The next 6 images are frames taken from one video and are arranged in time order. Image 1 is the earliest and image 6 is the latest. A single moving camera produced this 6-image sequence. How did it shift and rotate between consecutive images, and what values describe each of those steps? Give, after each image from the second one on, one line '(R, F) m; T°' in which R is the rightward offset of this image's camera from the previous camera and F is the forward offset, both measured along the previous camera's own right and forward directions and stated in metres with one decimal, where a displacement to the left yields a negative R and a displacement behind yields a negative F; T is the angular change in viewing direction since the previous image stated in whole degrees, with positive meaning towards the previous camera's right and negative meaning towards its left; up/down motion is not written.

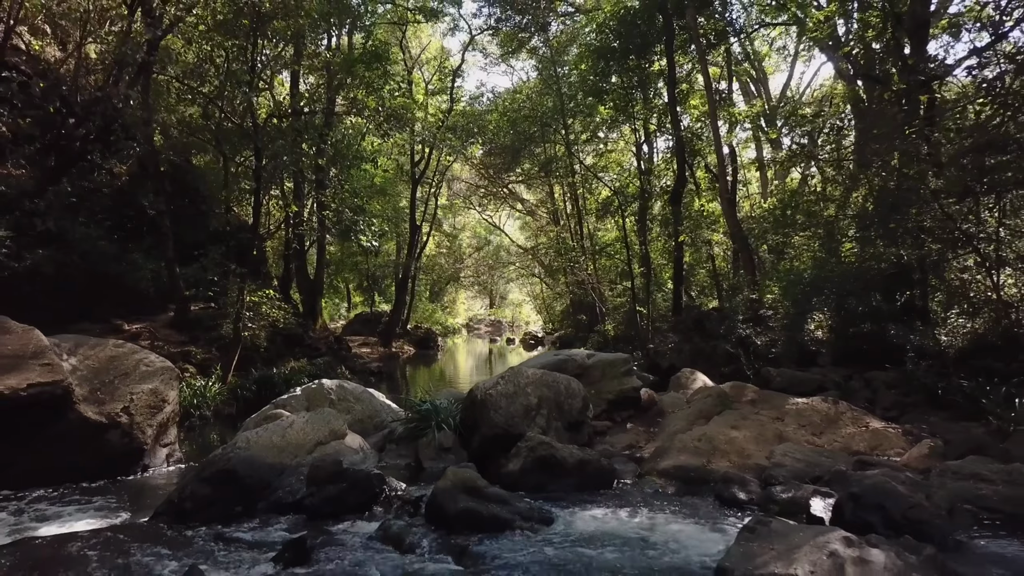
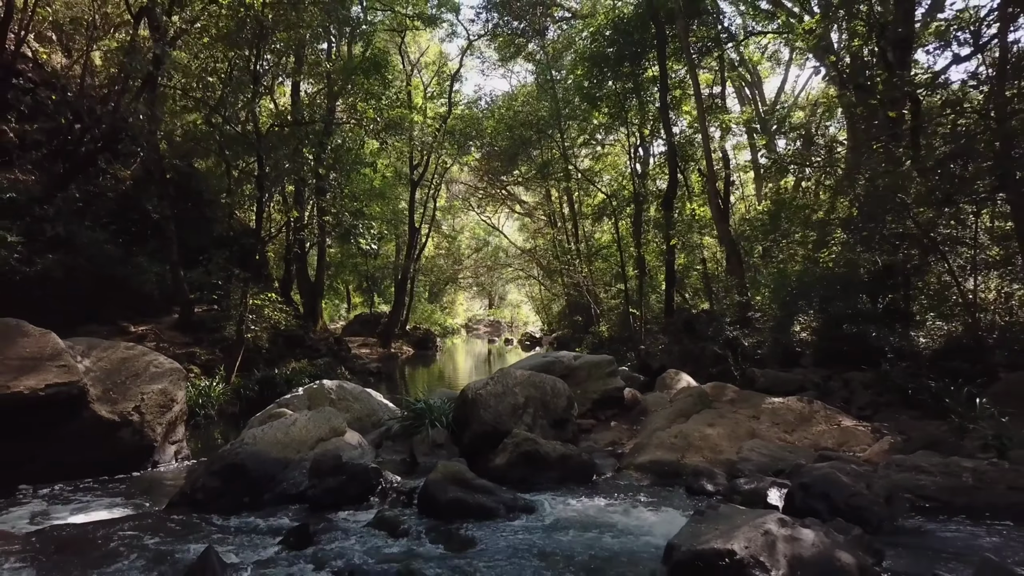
(+0.1, -0.4) m; 0°
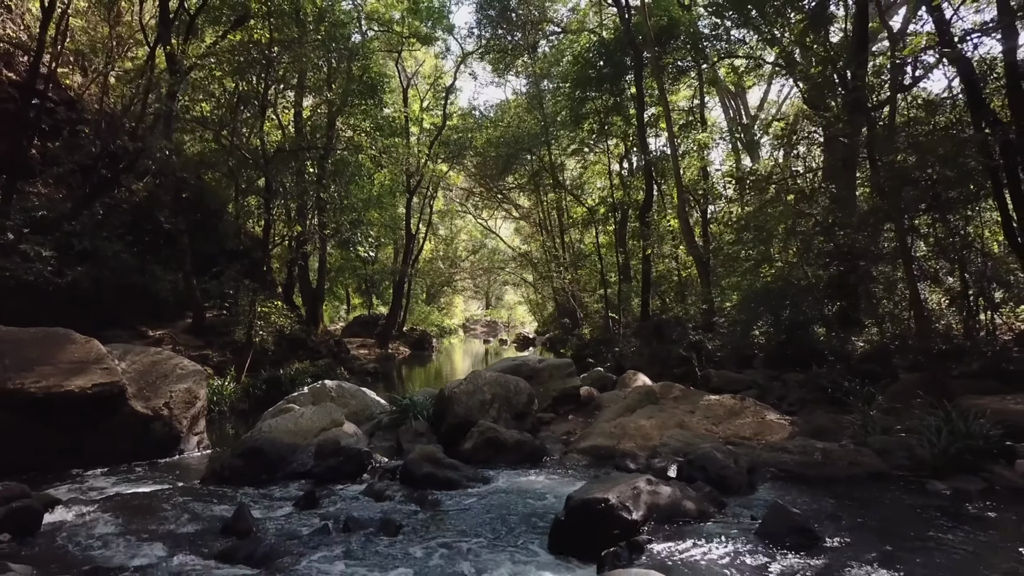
(+0.3, -1.4) m; 0°
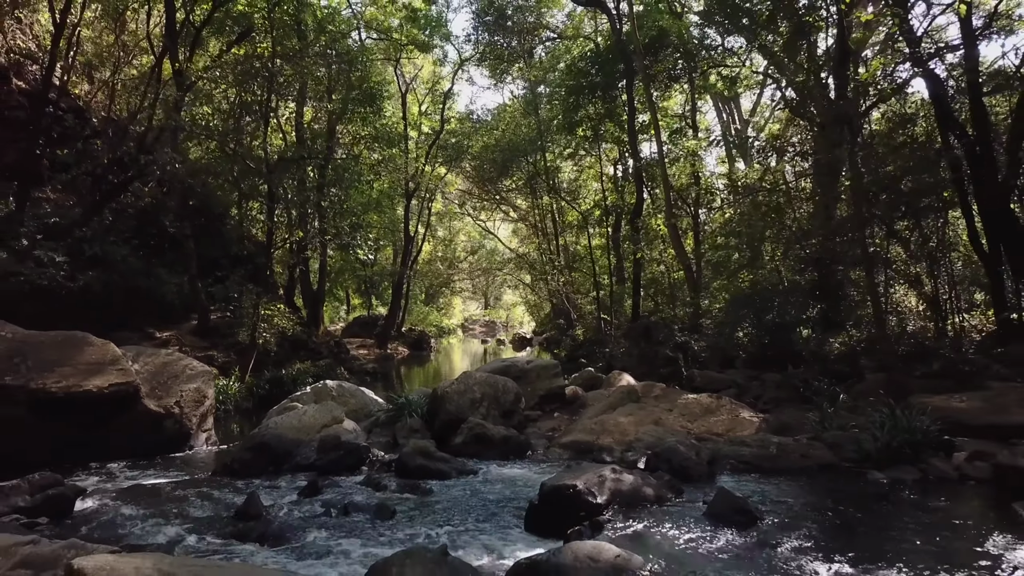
(+0.1, -0.6) m; 0°
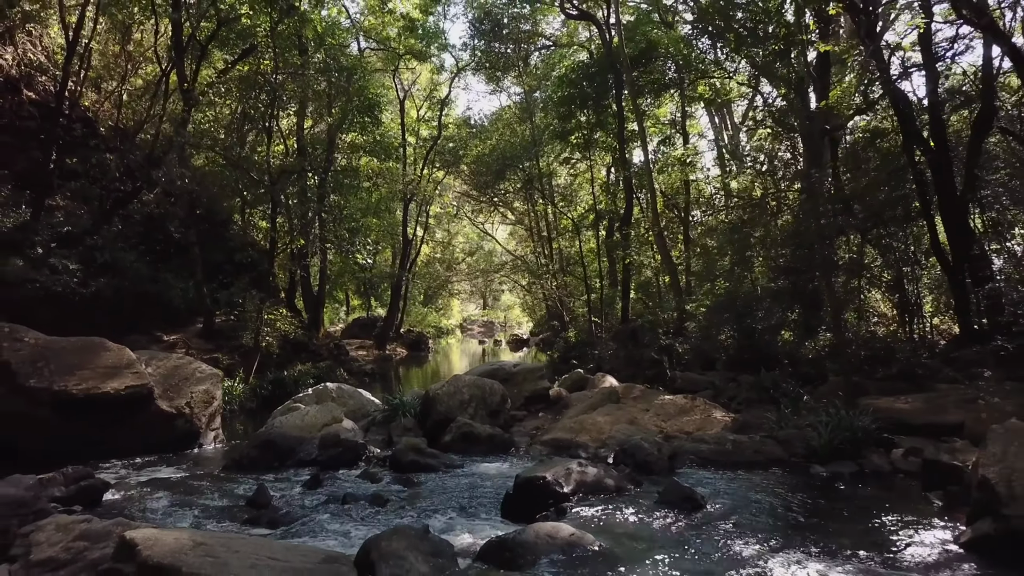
(+0.2, -0.7) m; 0°
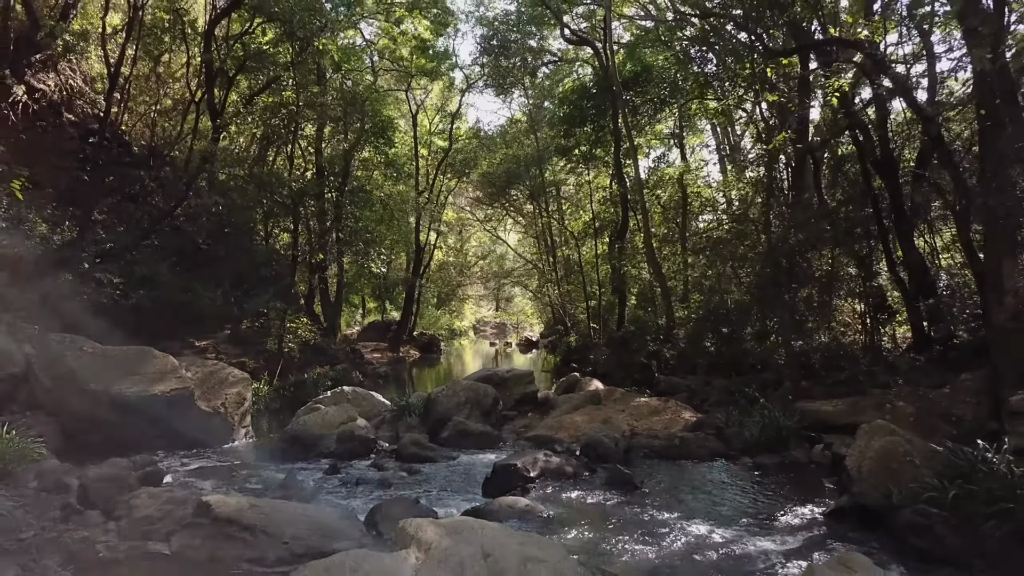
(+0.3, -1.5) m; -1°
